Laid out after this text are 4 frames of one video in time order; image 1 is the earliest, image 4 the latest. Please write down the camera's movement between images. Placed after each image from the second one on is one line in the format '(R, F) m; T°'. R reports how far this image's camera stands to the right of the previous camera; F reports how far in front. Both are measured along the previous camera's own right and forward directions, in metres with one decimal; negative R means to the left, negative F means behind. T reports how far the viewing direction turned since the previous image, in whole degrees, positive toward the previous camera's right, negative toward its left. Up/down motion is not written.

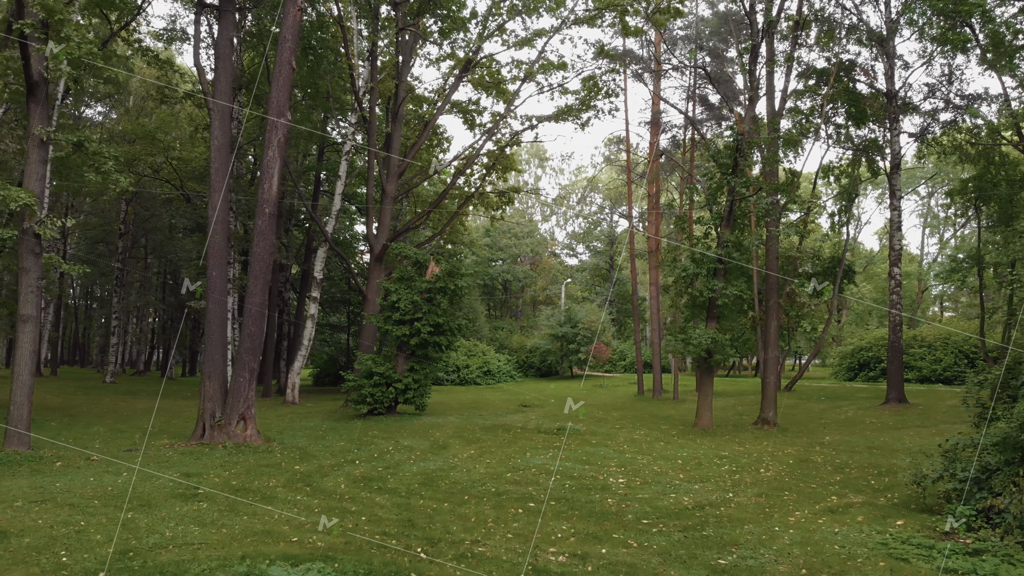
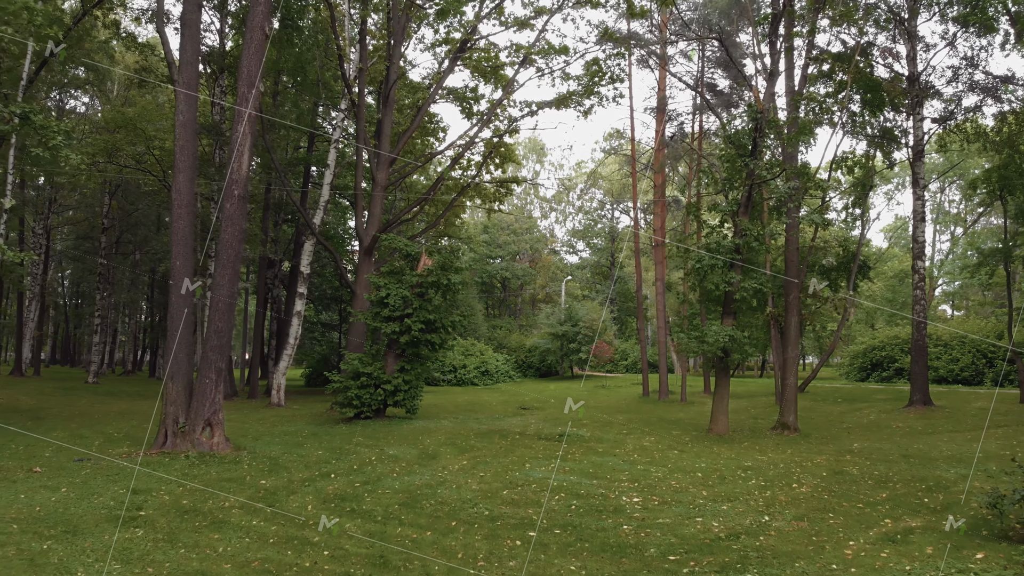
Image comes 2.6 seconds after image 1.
(0.0, +1.1) m; 0°
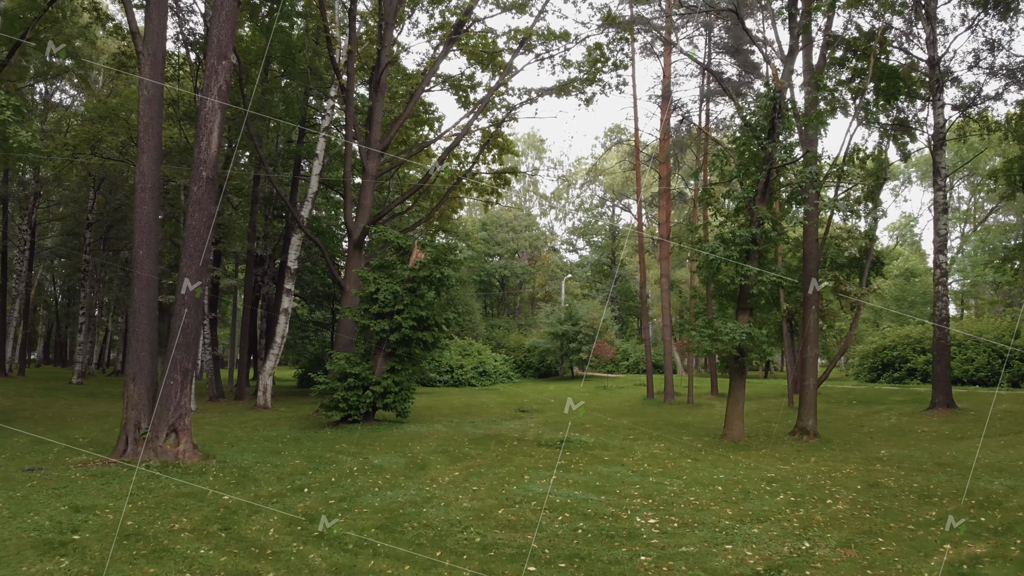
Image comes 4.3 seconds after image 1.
(0.0, +0.9) m; 0°
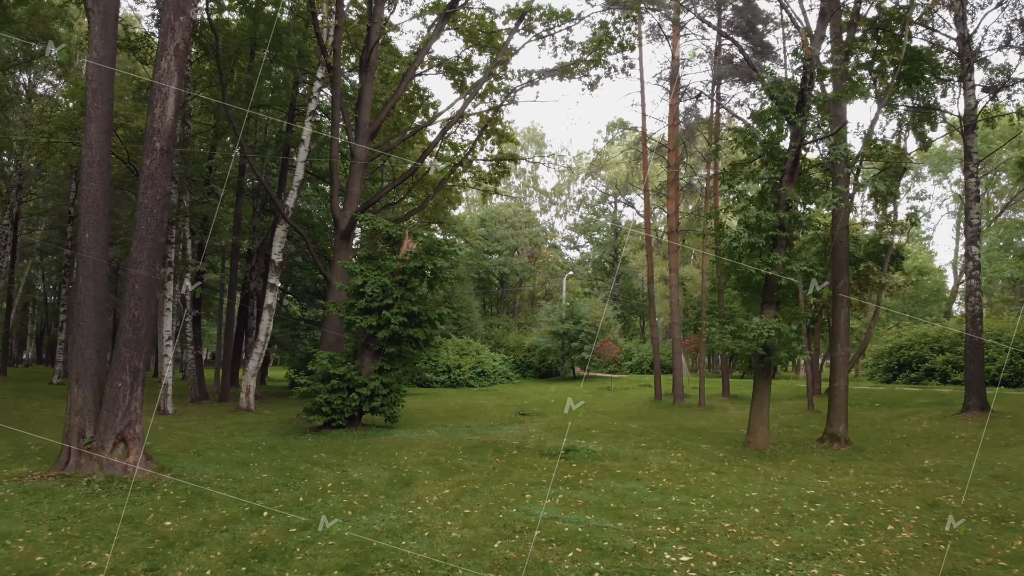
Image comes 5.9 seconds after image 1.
(0.0, +1.1) m; 0°
